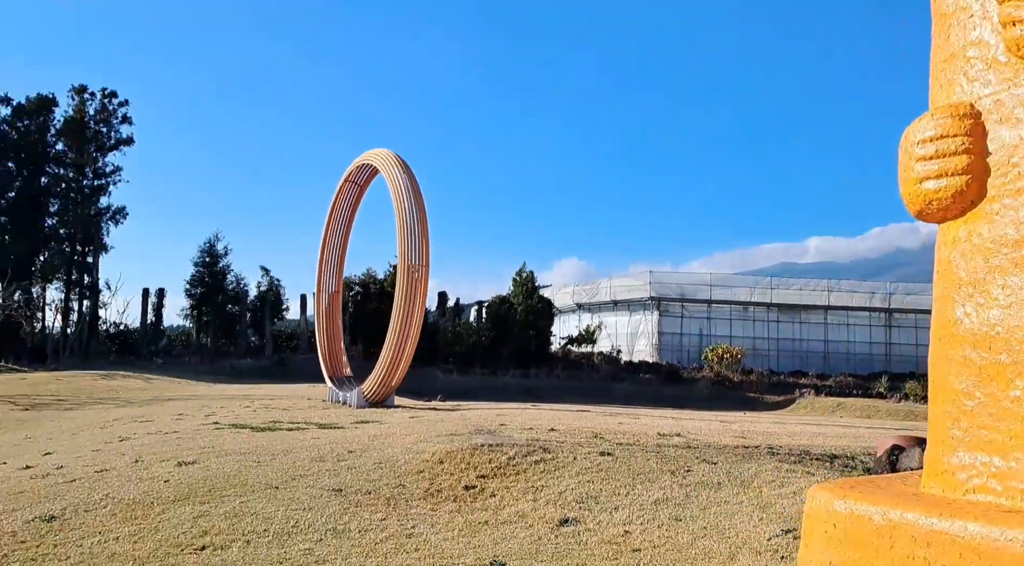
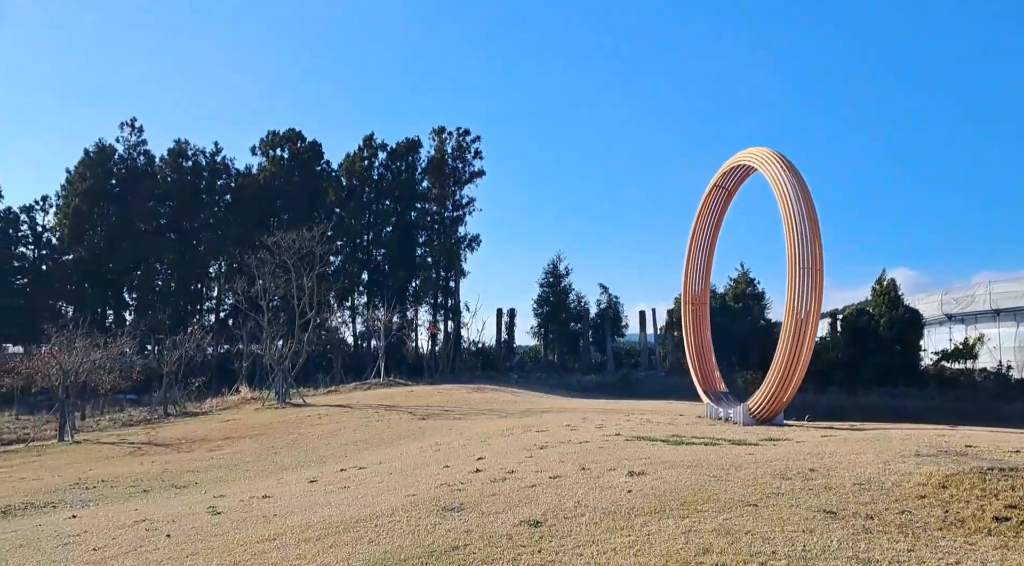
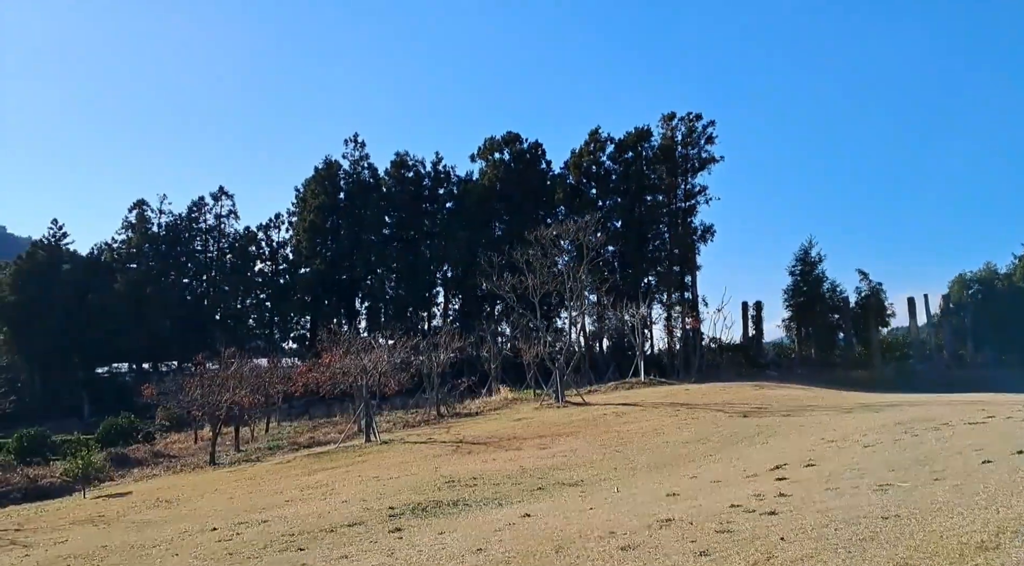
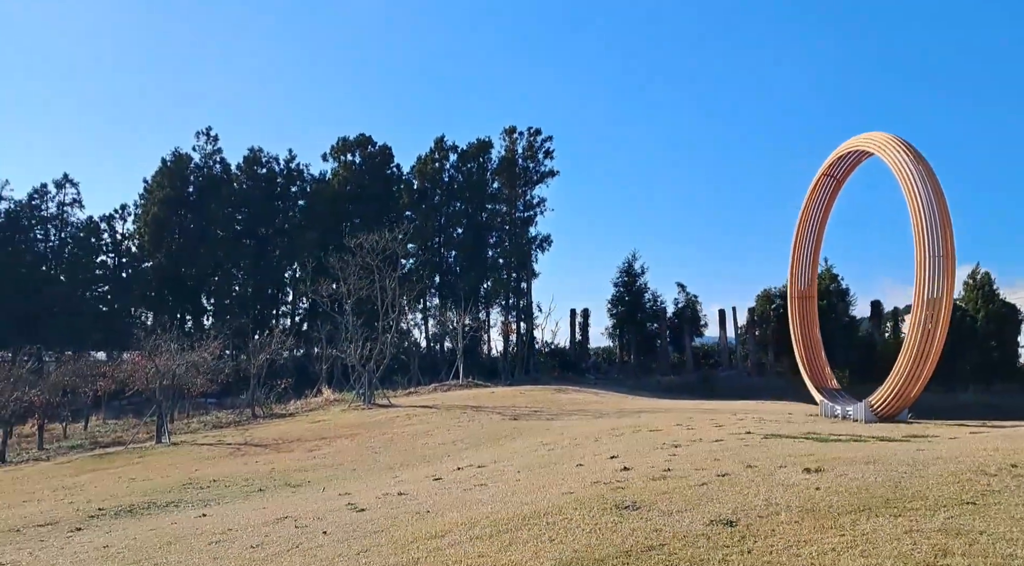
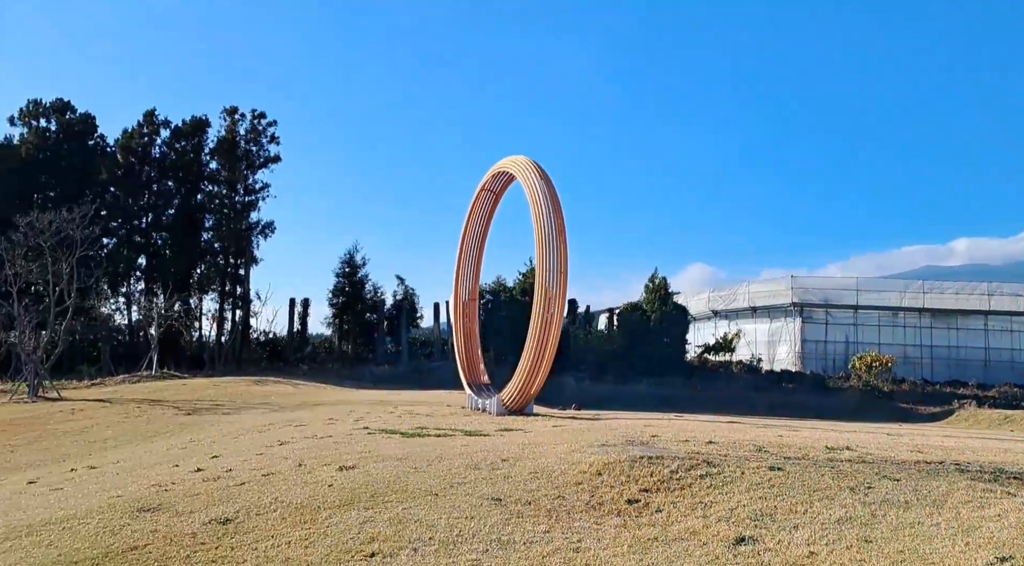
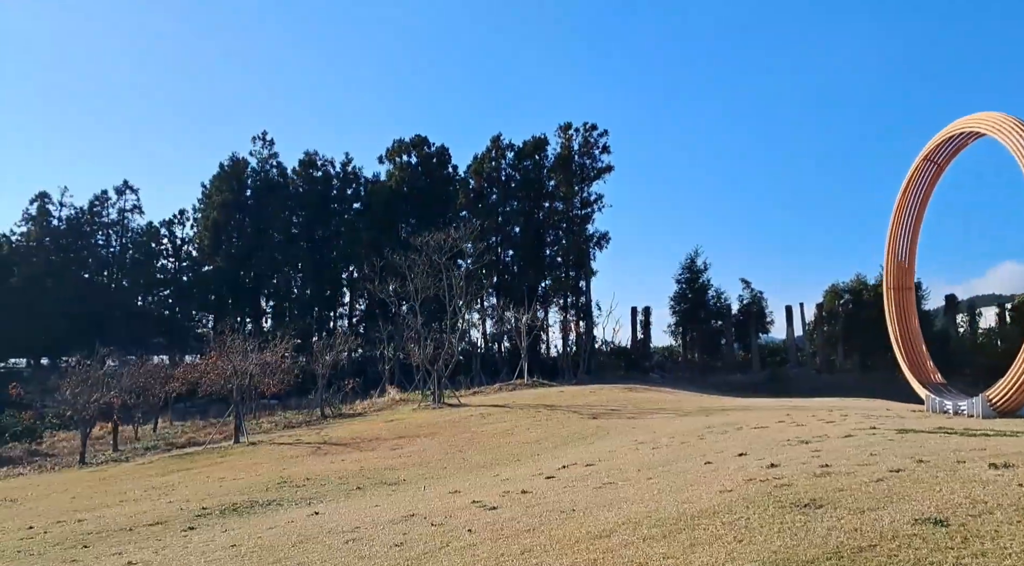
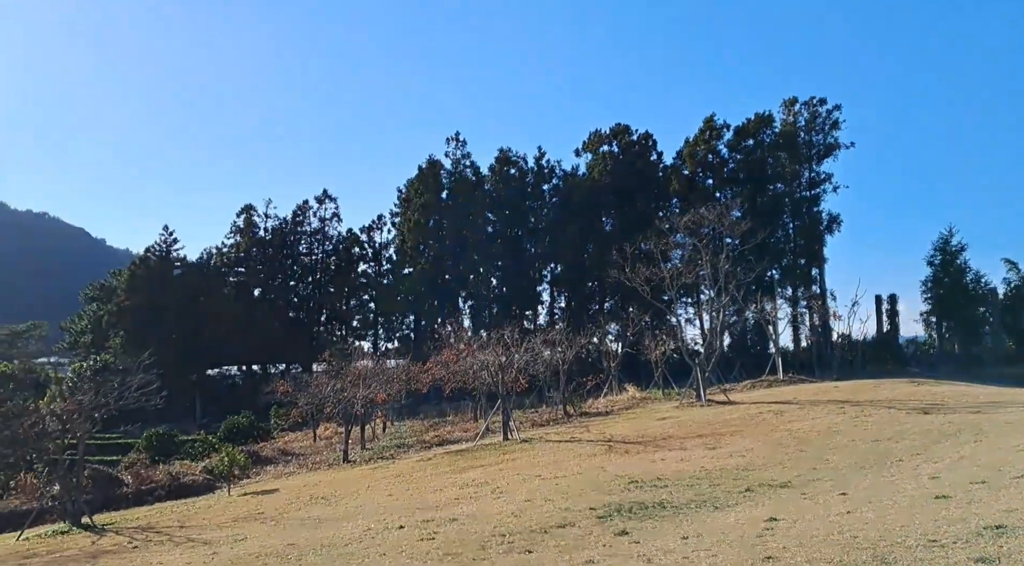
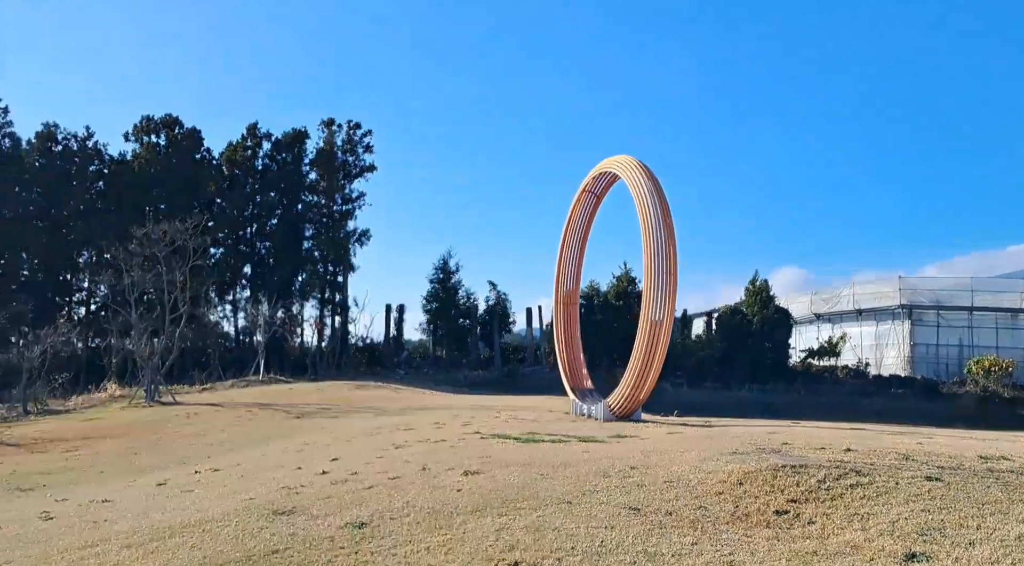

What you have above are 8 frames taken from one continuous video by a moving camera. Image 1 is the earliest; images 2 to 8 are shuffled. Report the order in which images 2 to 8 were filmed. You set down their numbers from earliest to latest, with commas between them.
5, 8, 2, 4, 6, 3, 7
